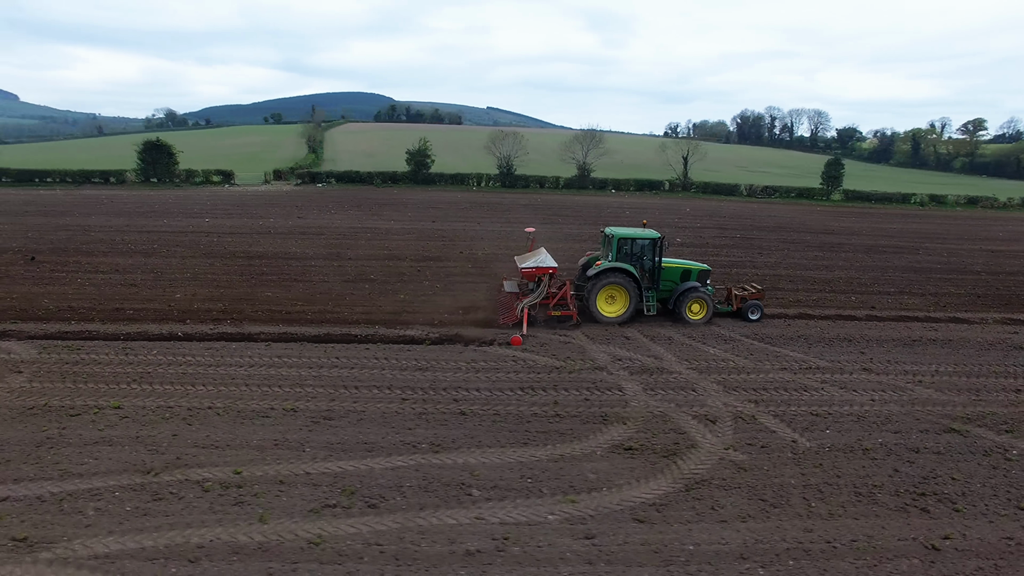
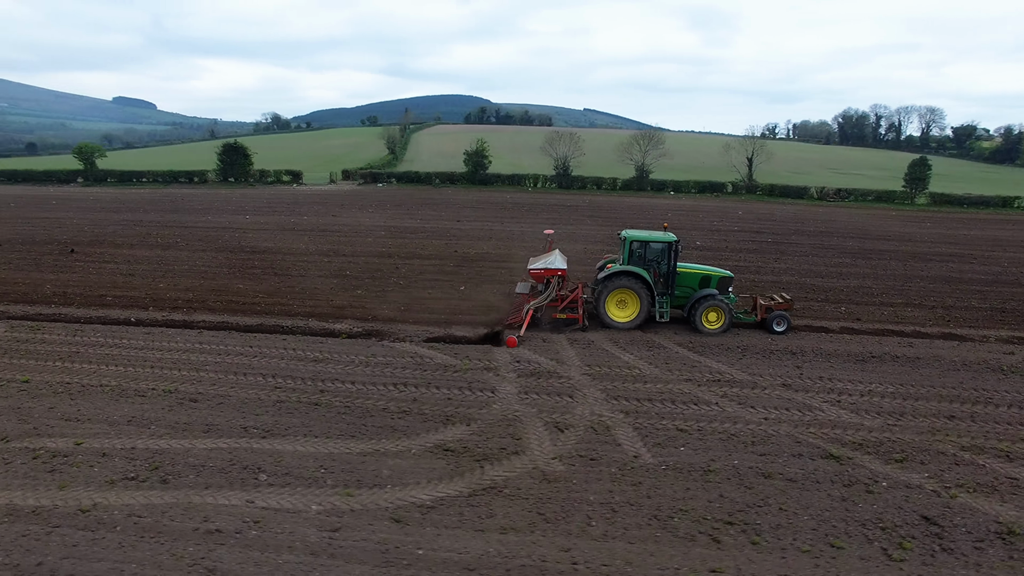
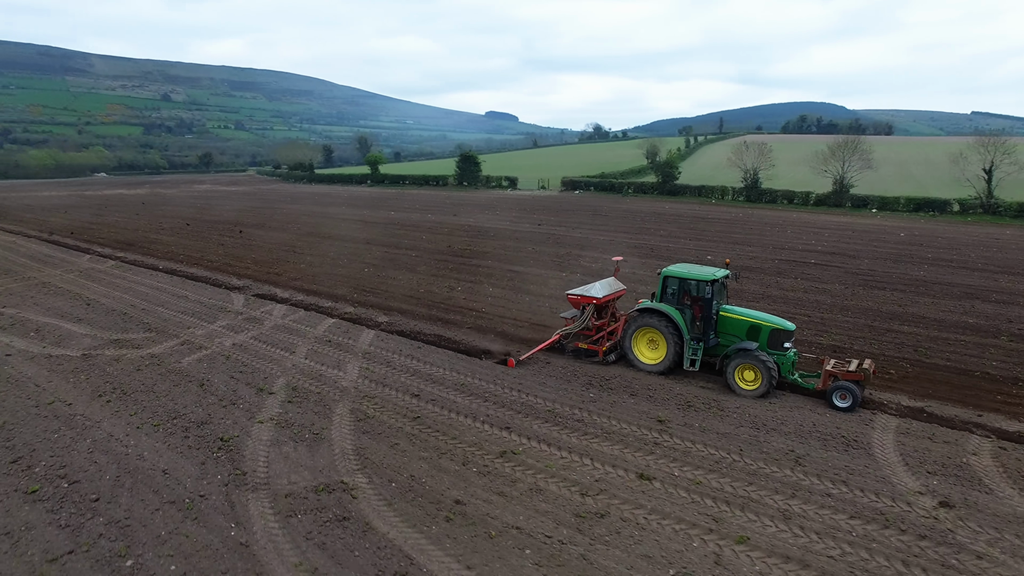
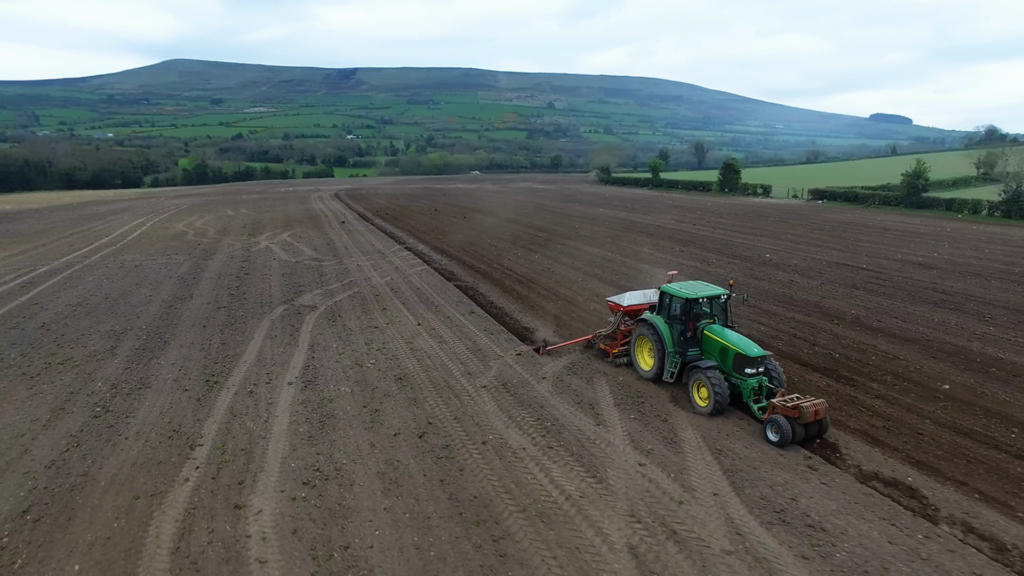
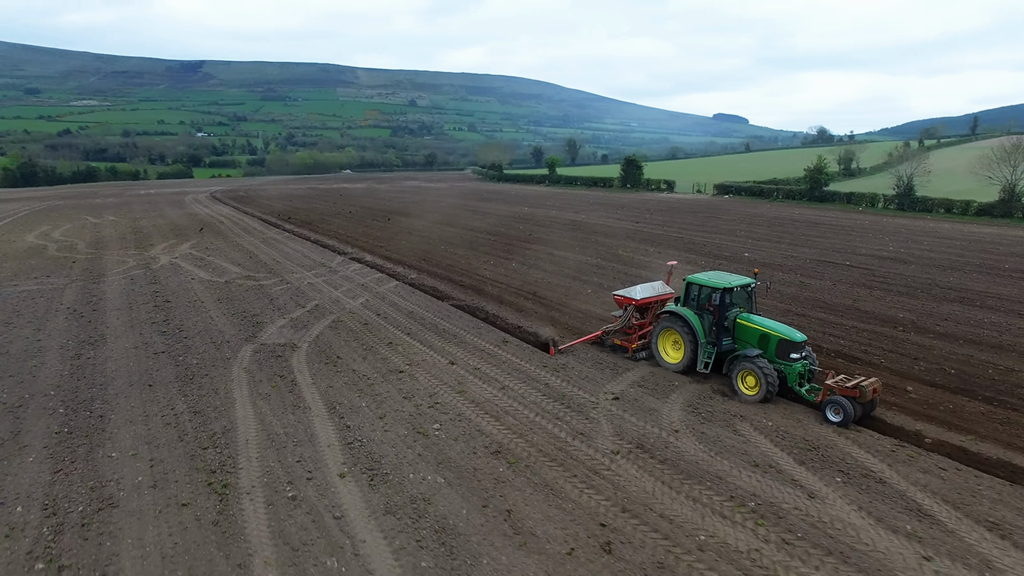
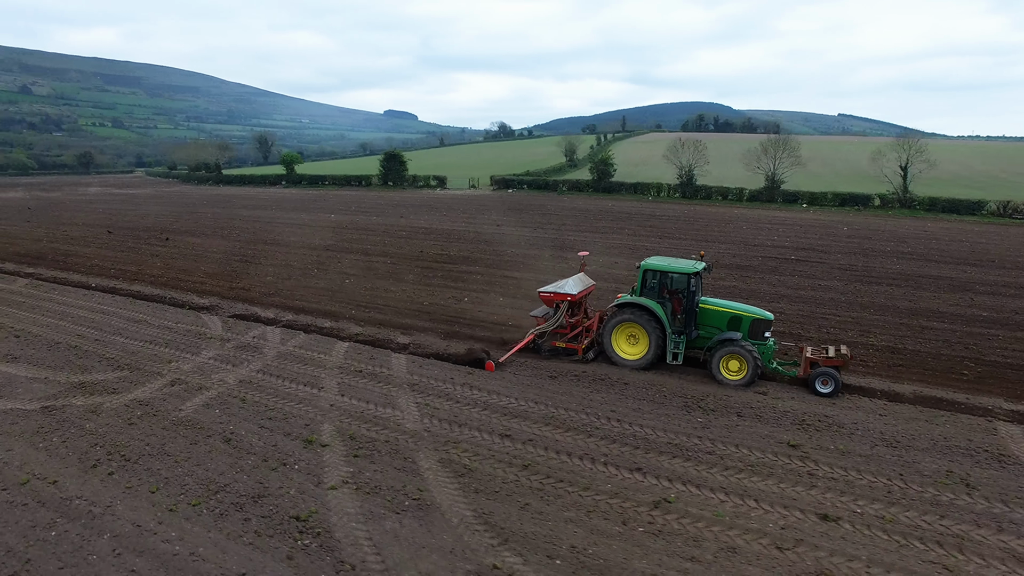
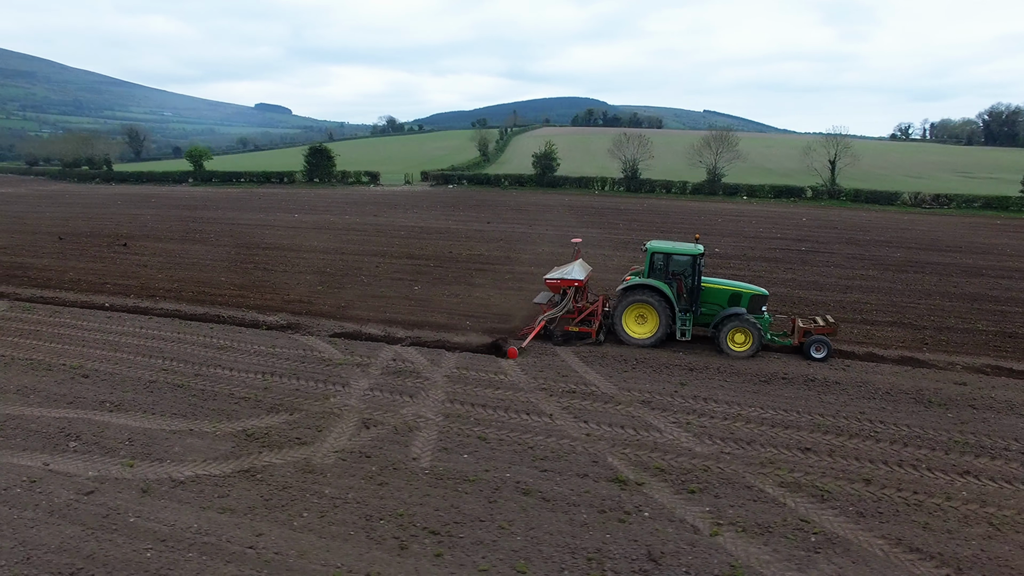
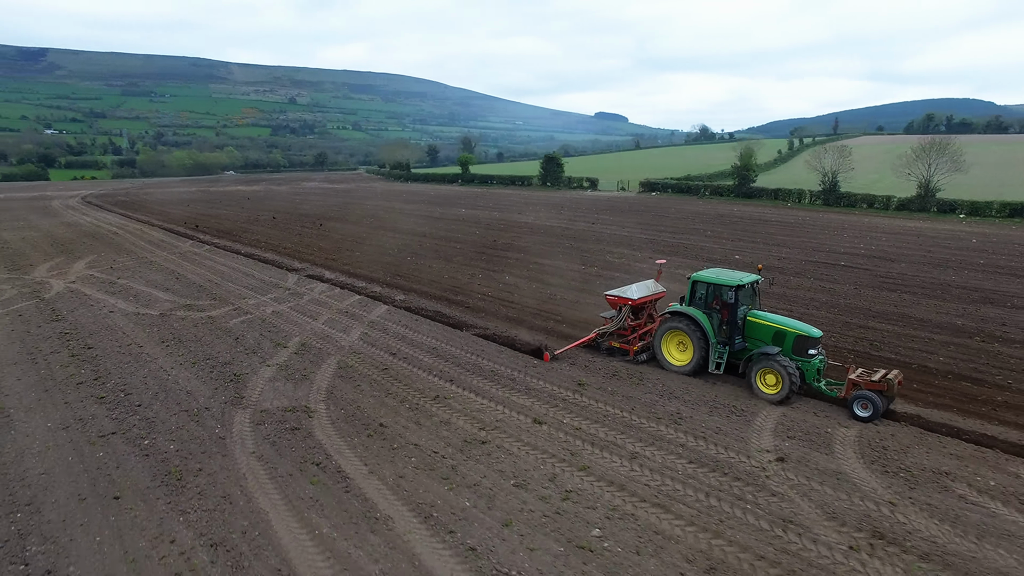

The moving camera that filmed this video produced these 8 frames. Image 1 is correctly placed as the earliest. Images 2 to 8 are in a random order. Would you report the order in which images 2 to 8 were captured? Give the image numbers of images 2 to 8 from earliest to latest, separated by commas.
2, 7, 6, 3, 8, 5, 4
